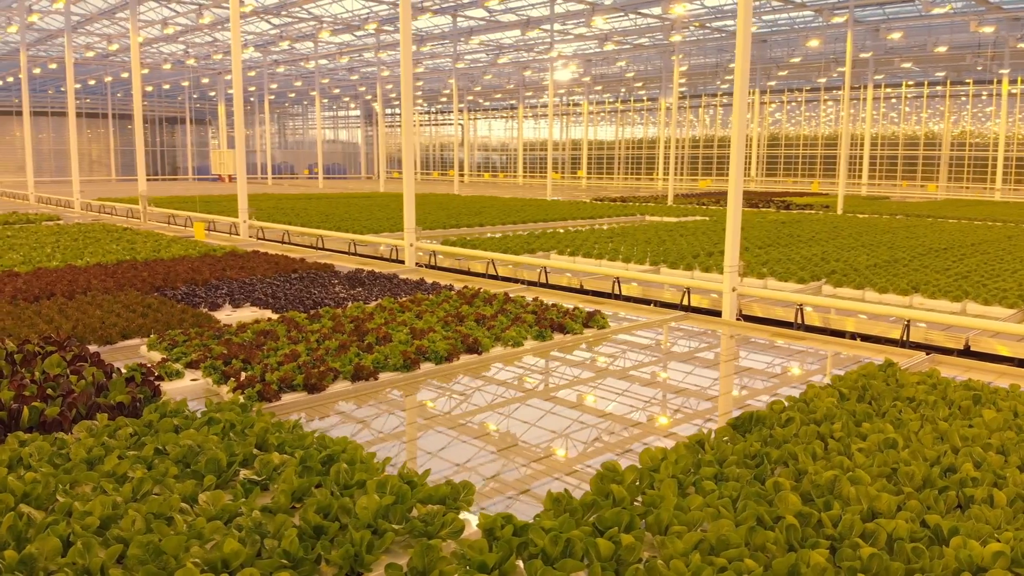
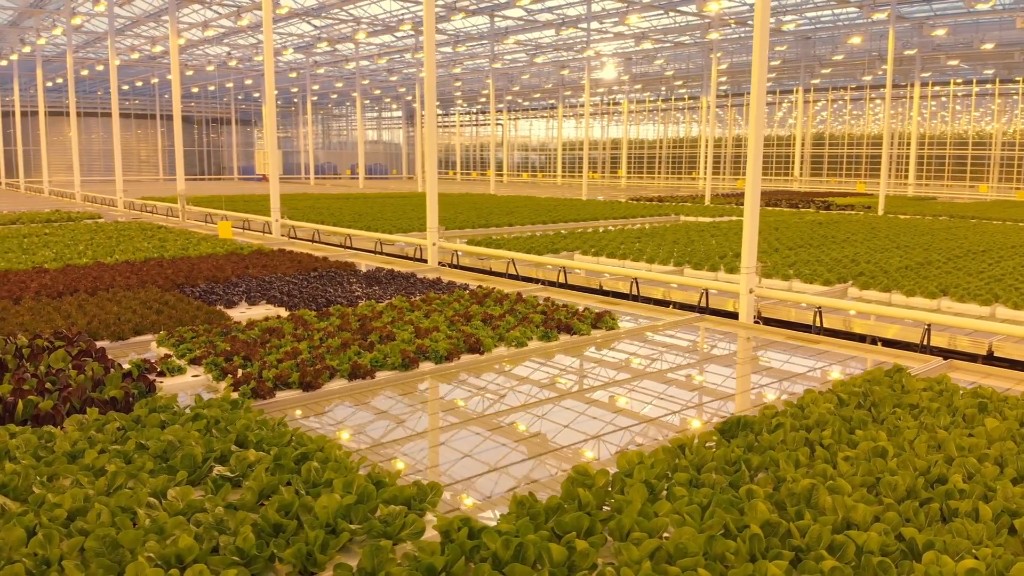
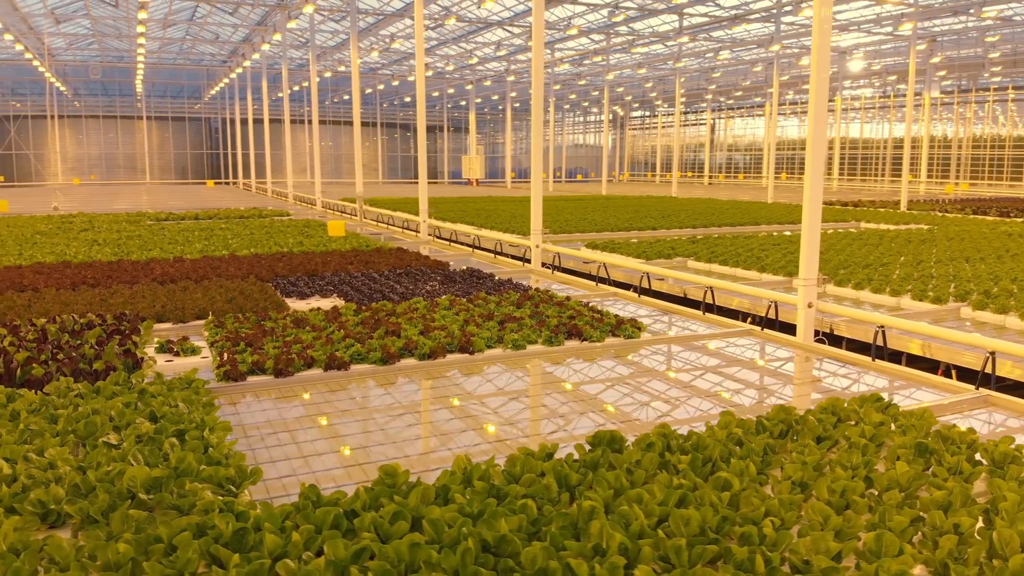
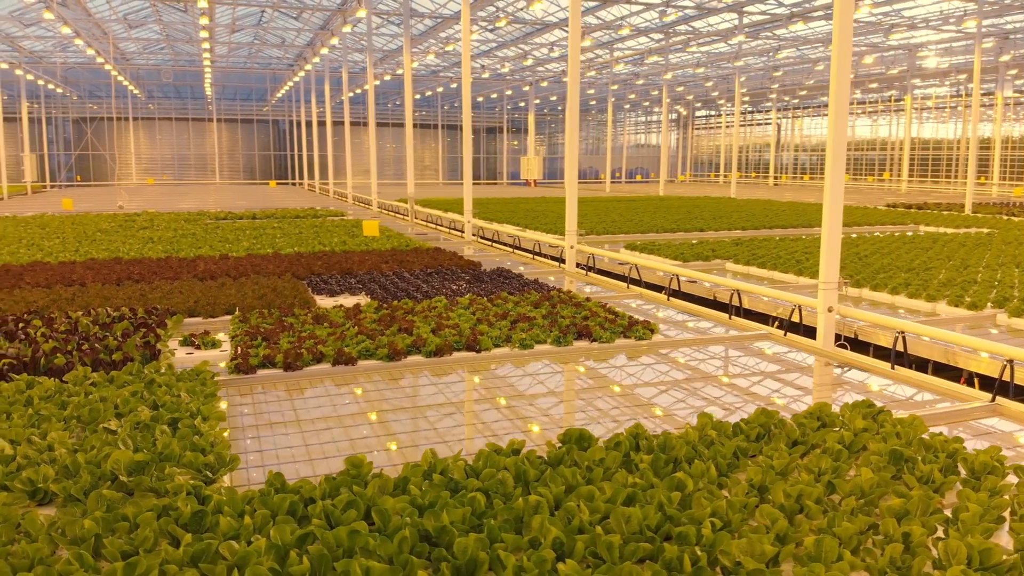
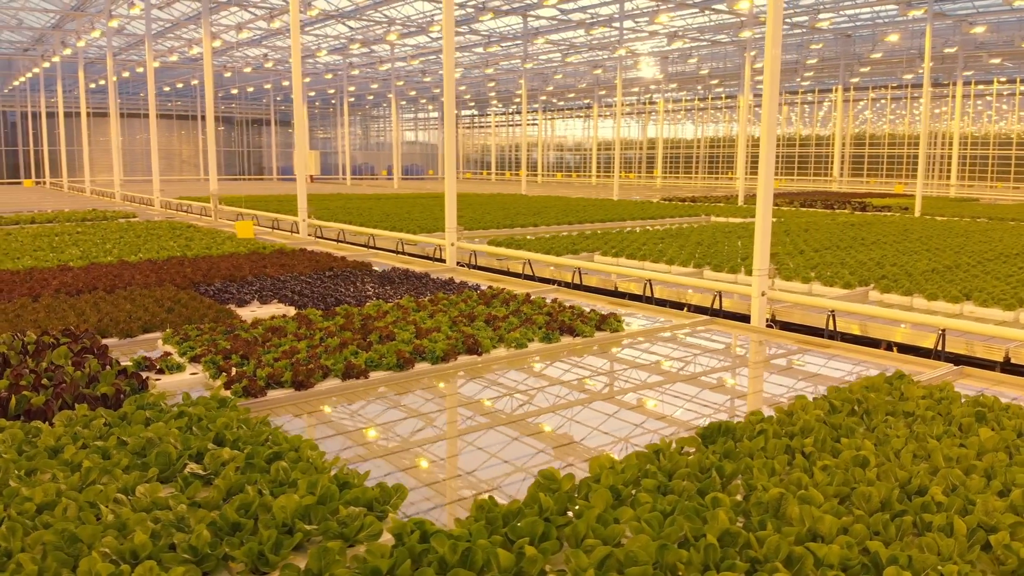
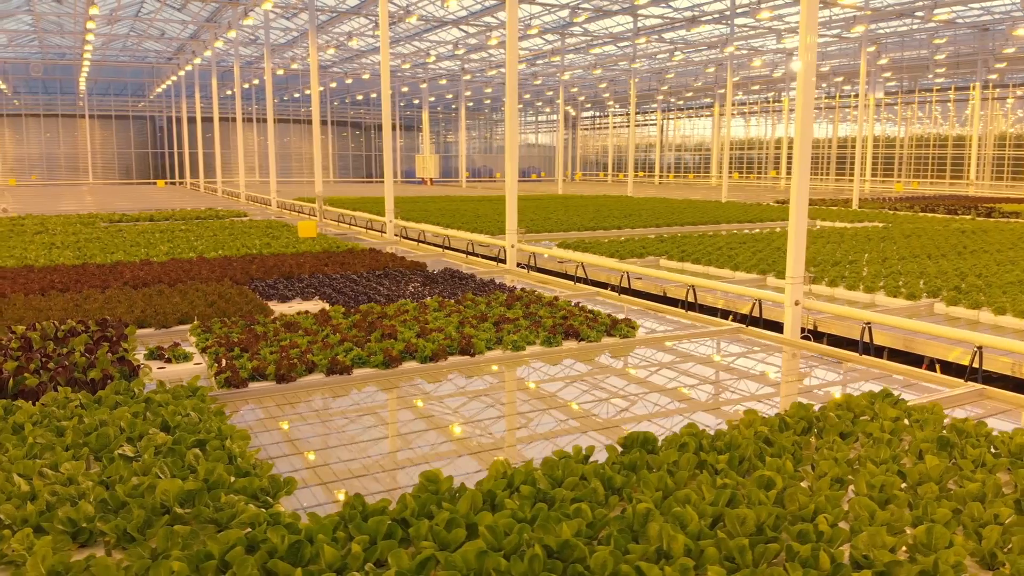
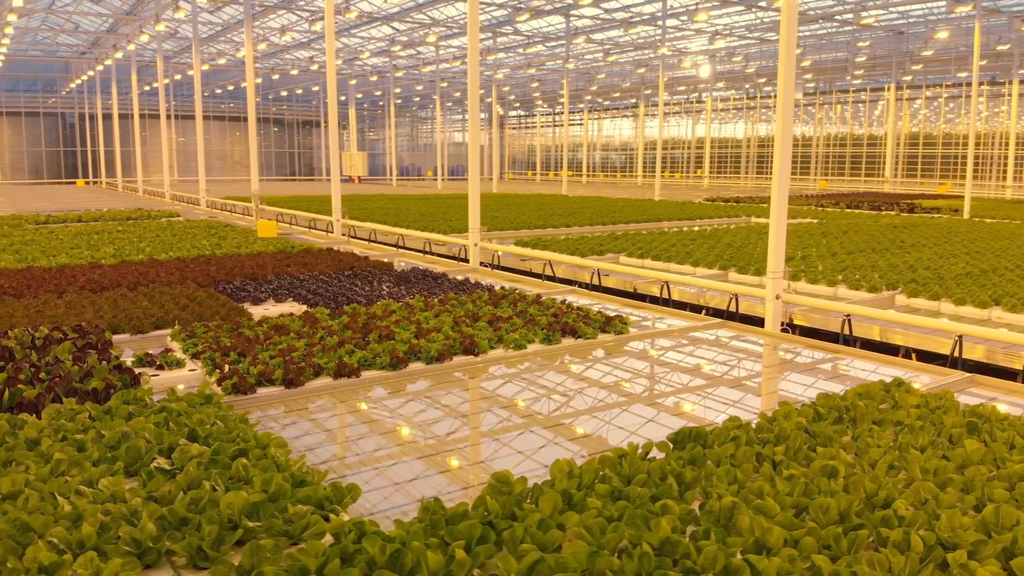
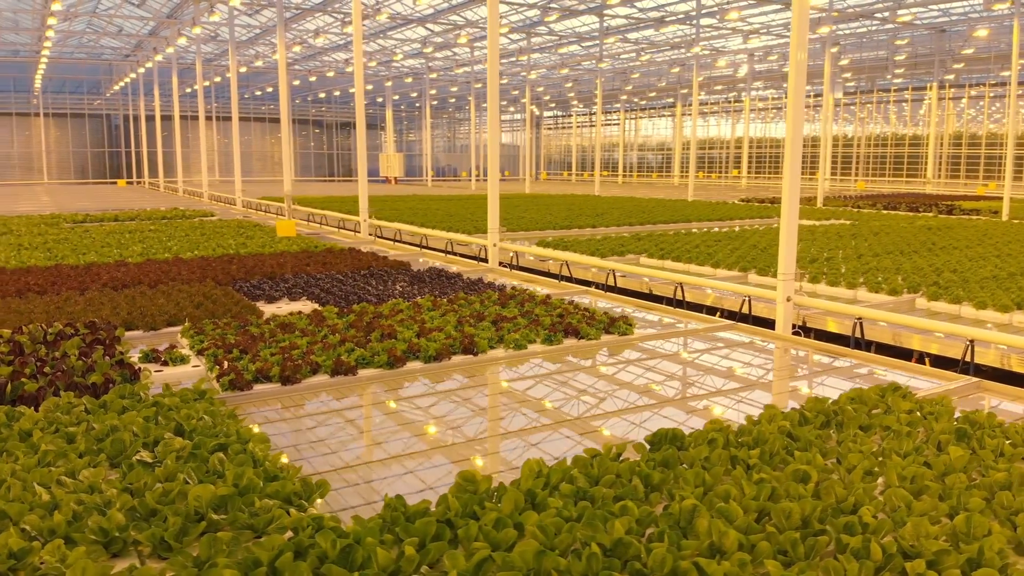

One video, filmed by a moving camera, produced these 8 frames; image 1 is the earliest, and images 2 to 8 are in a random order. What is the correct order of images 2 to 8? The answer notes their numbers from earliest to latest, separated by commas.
2, 5, 7, 8, 6, 3, 4
